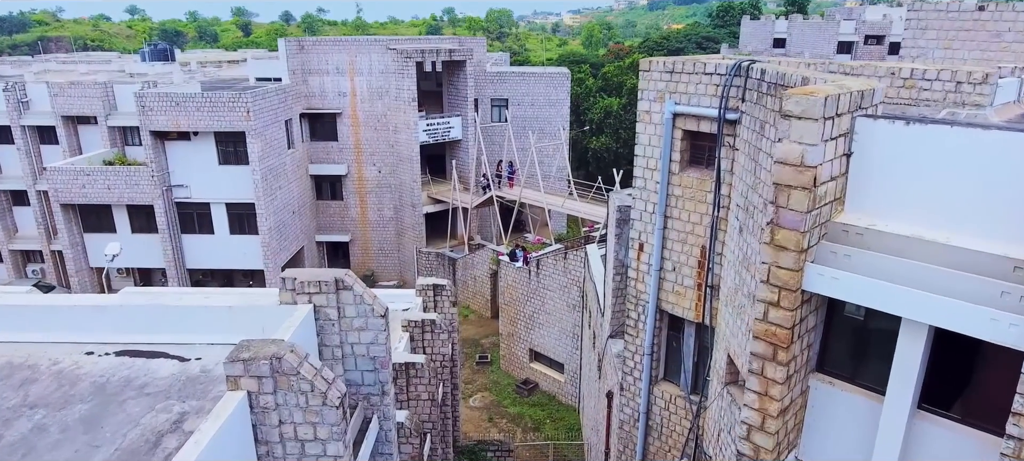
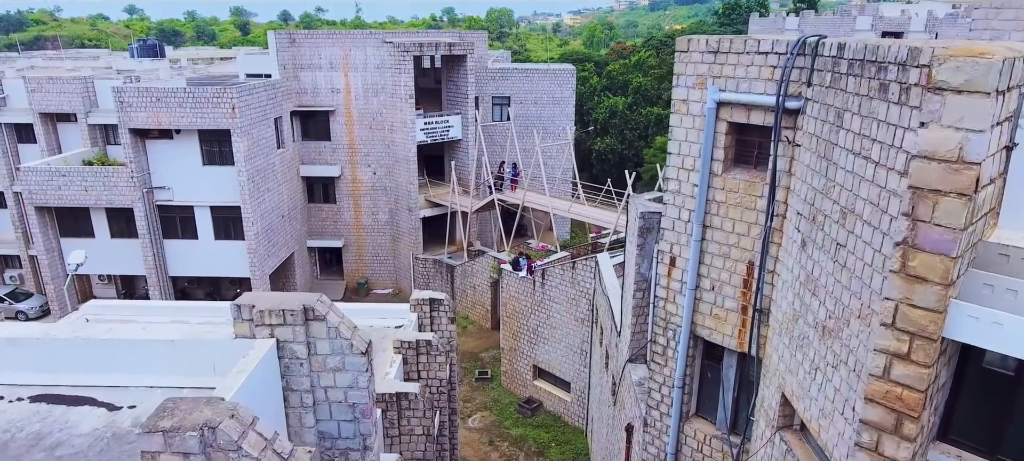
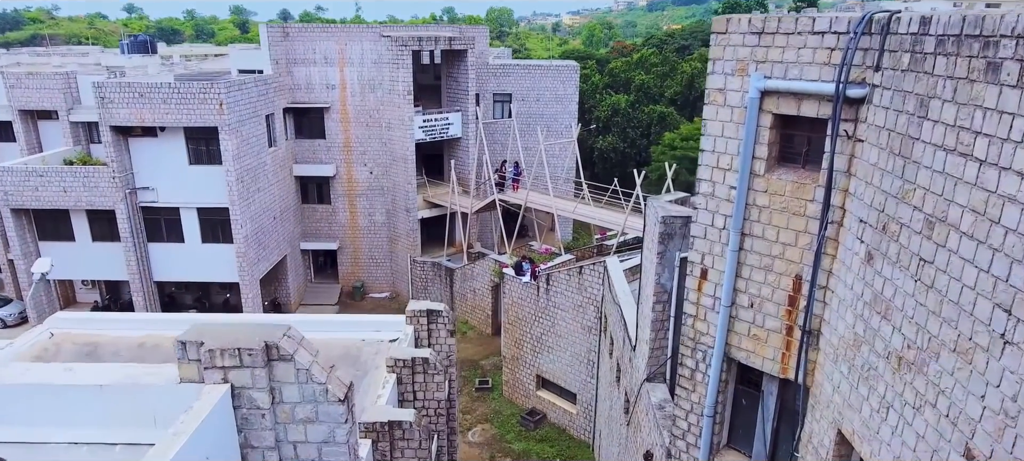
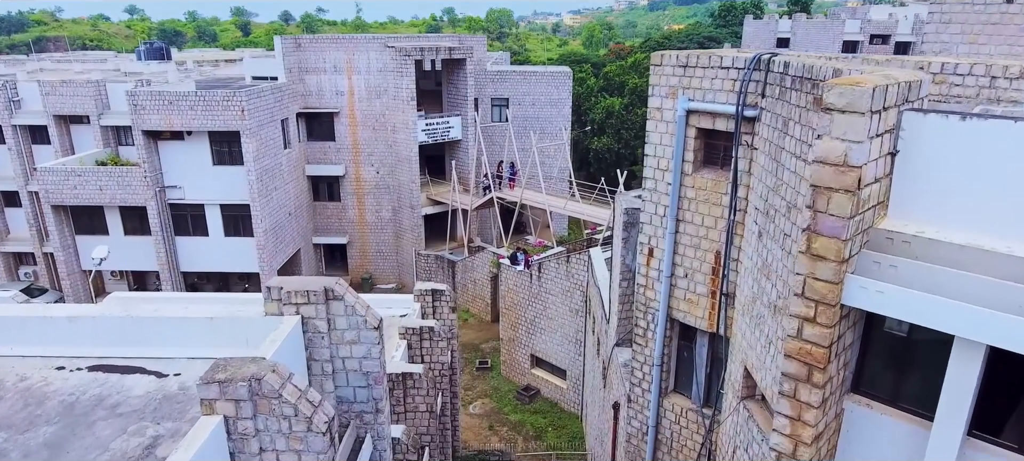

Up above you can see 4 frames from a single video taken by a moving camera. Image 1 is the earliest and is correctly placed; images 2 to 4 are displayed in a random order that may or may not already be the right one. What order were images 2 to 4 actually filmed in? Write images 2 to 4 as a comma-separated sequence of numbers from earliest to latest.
4, 2, 3
